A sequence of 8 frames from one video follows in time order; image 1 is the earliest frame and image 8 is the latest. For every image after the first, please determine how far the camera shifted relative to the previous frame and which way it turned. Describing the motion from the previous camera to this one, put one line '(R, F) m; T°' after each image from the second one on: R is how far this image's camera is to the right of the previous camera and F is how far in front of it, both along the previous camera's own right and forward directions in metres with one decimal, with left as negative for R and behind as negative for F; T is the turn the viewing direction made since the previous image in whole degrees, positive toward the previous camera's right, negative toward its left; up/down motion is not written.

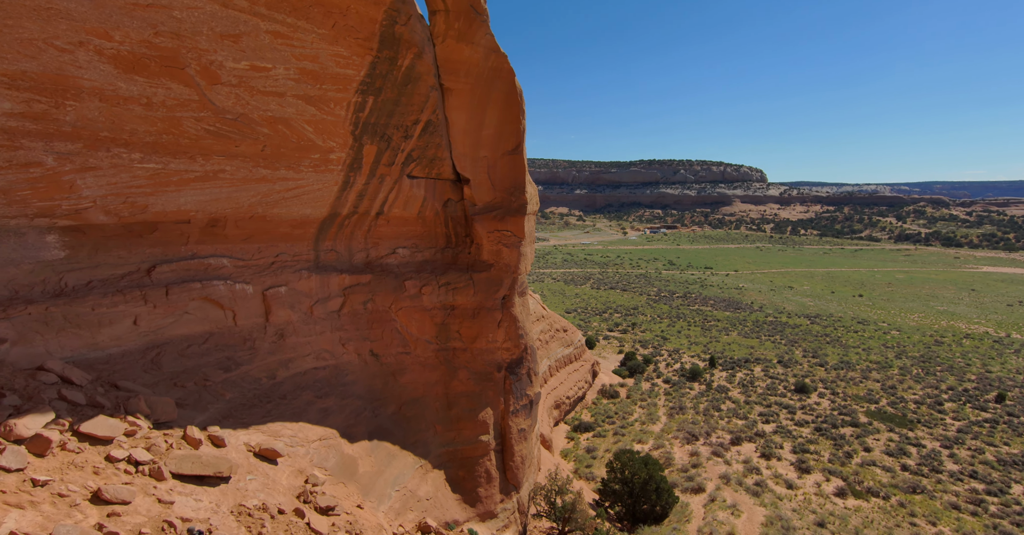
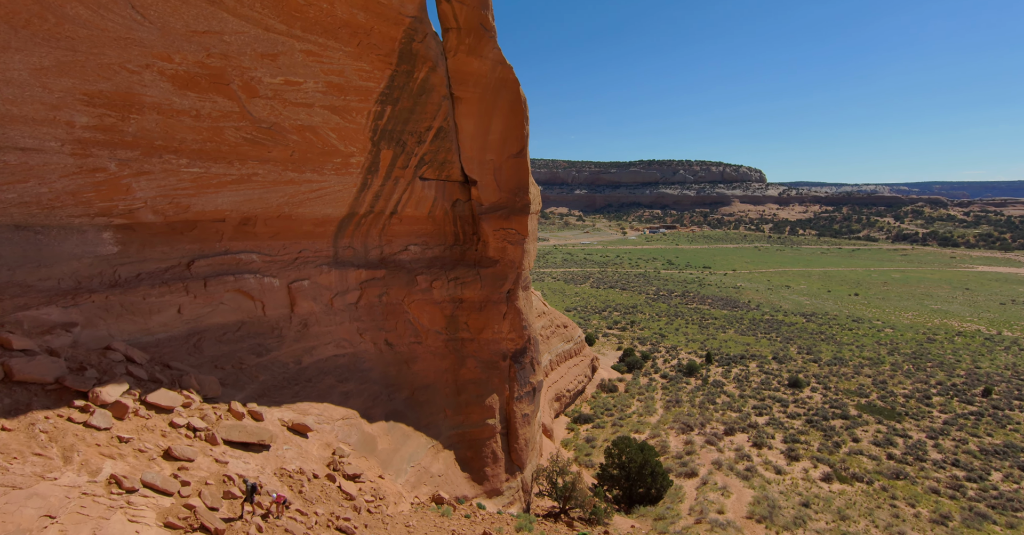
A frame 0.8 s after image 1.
(-0.1, -0.6) m; 0°
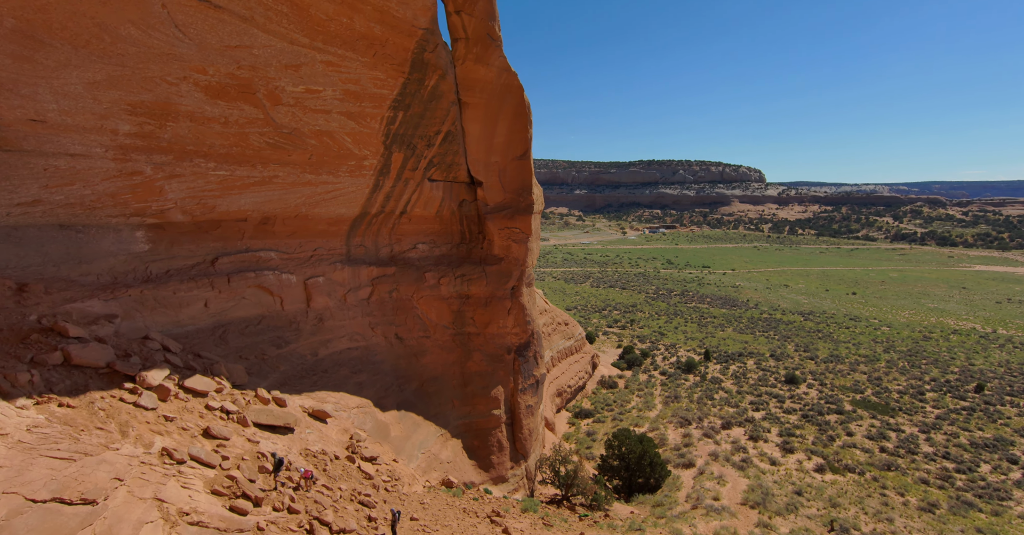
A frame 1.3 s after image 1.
(-0.1, -0.4) m; 0°
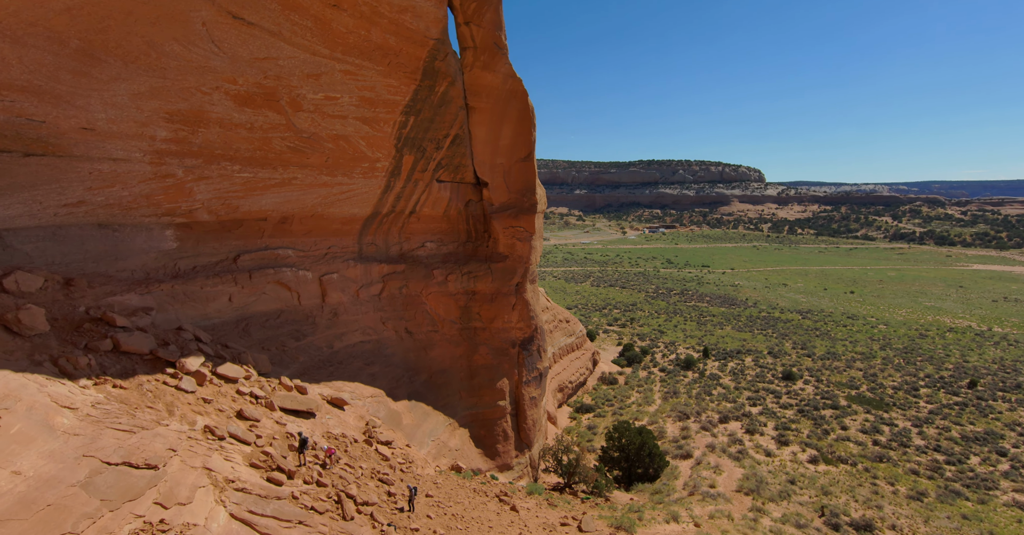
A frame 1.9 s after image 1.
(-0.1, -0.4) m; 0°
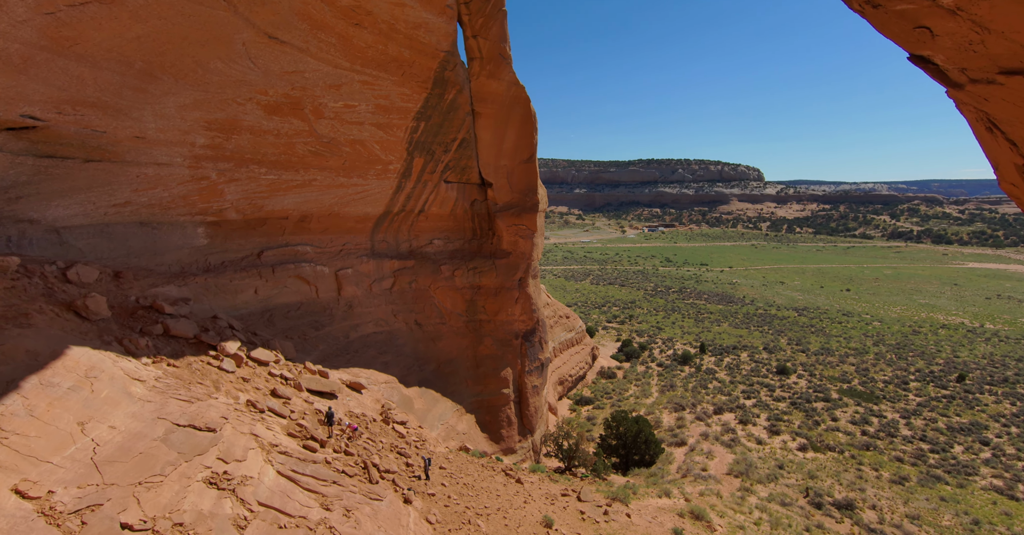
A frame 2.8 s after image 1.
(-0.1, -0.6) m; 0°
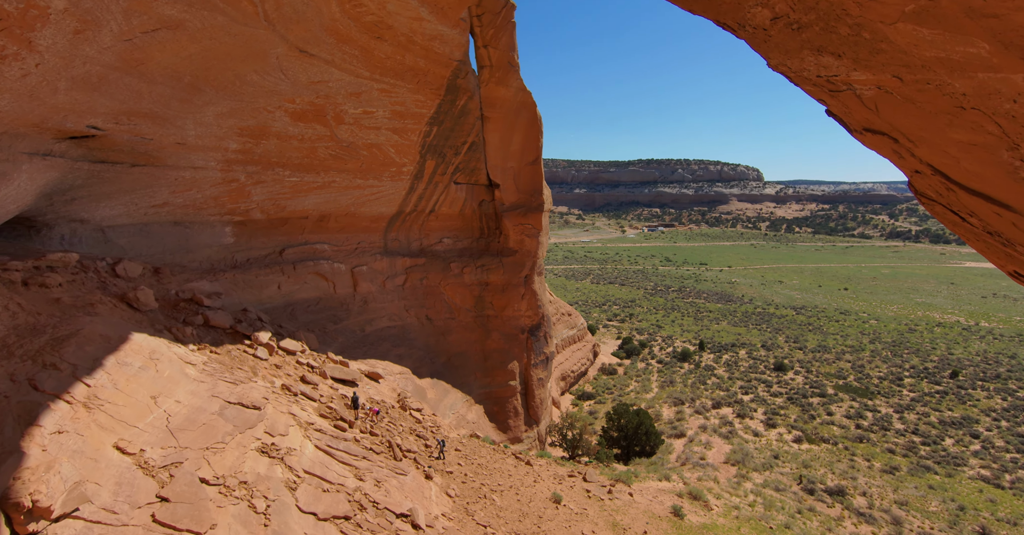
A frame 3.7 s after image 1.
(-0.1, -0.5) m; 0°
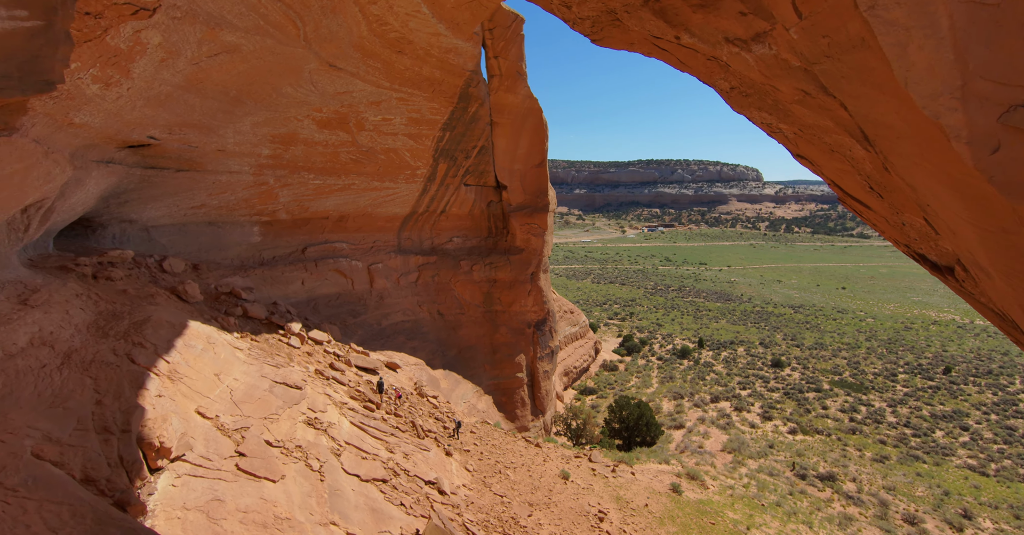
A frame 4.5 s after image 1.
(-0.1, -0.6) m; 0°
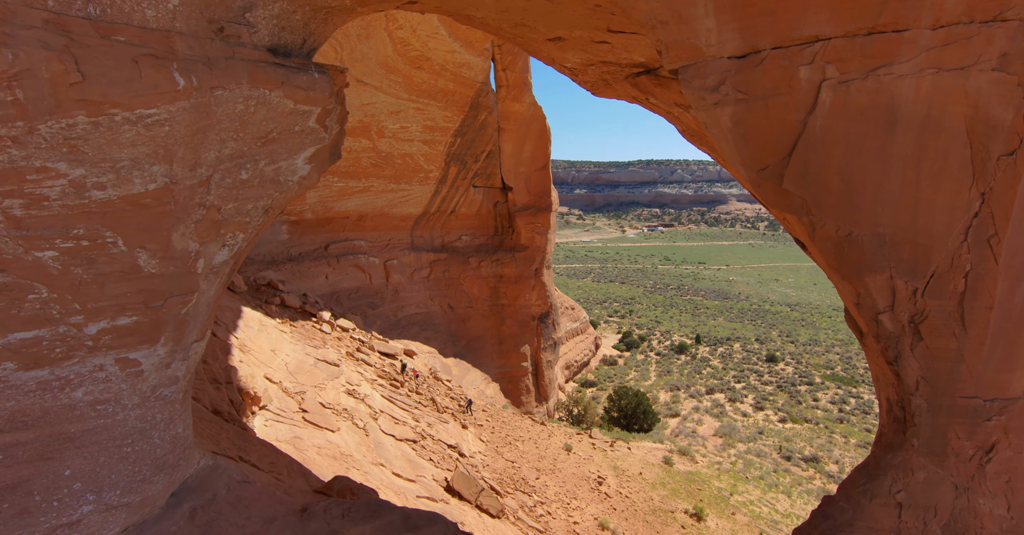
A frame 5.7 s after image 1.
(-0.1, -0.8) m; 0°
